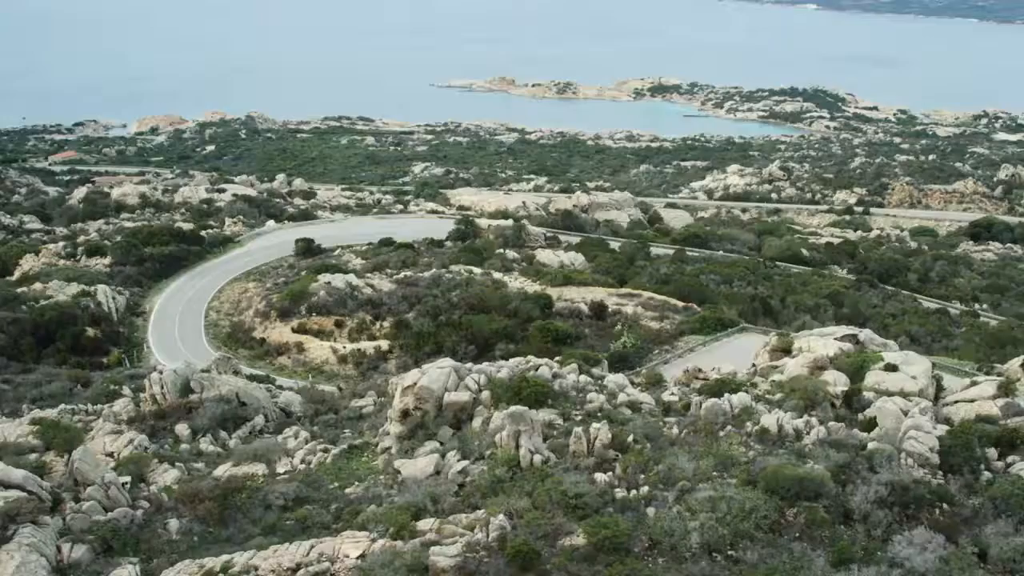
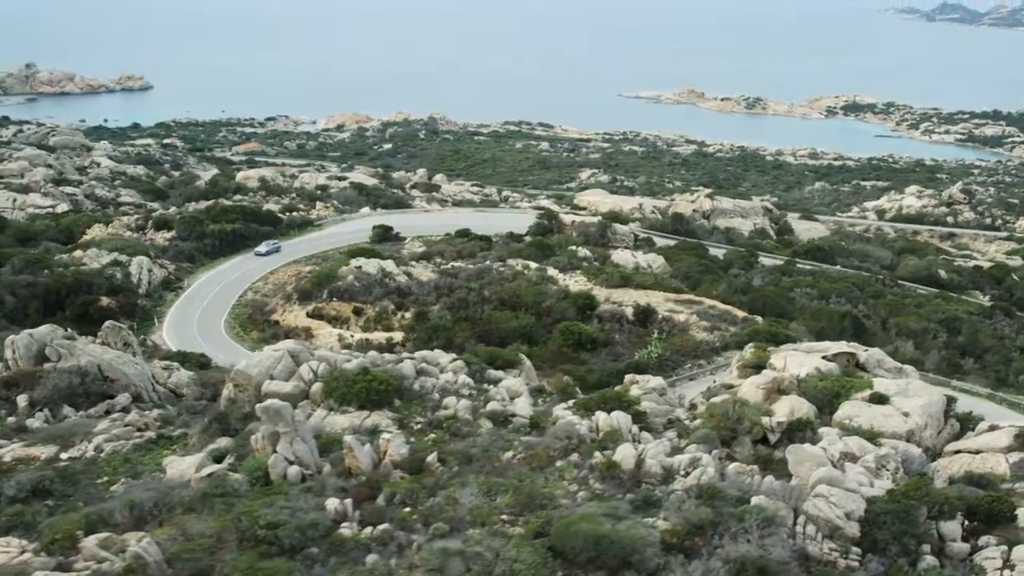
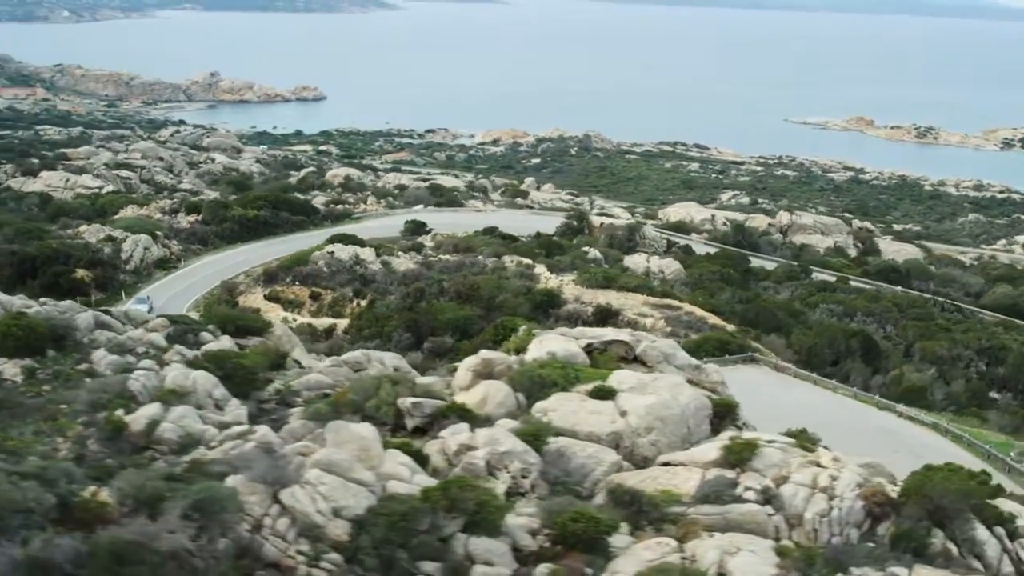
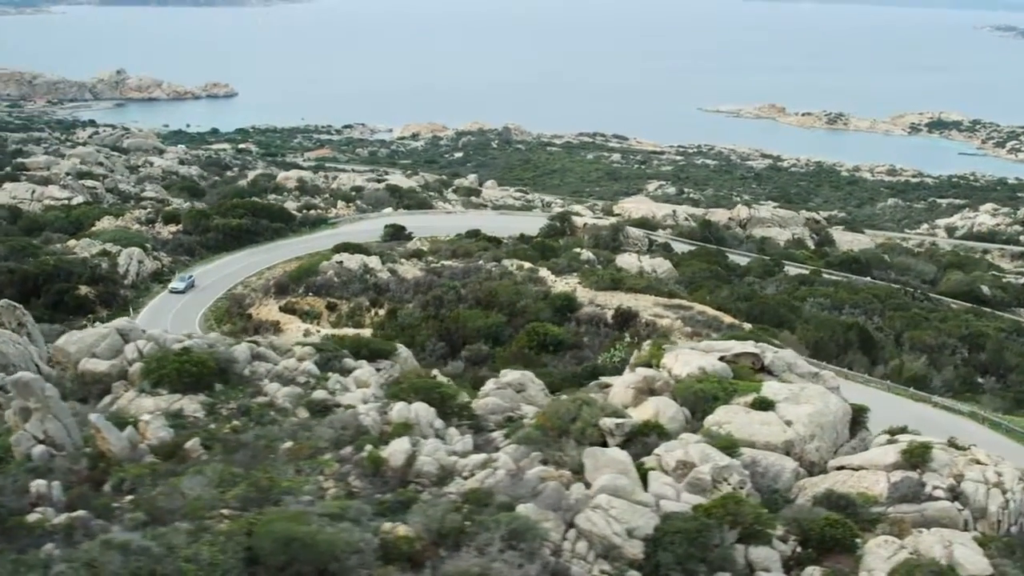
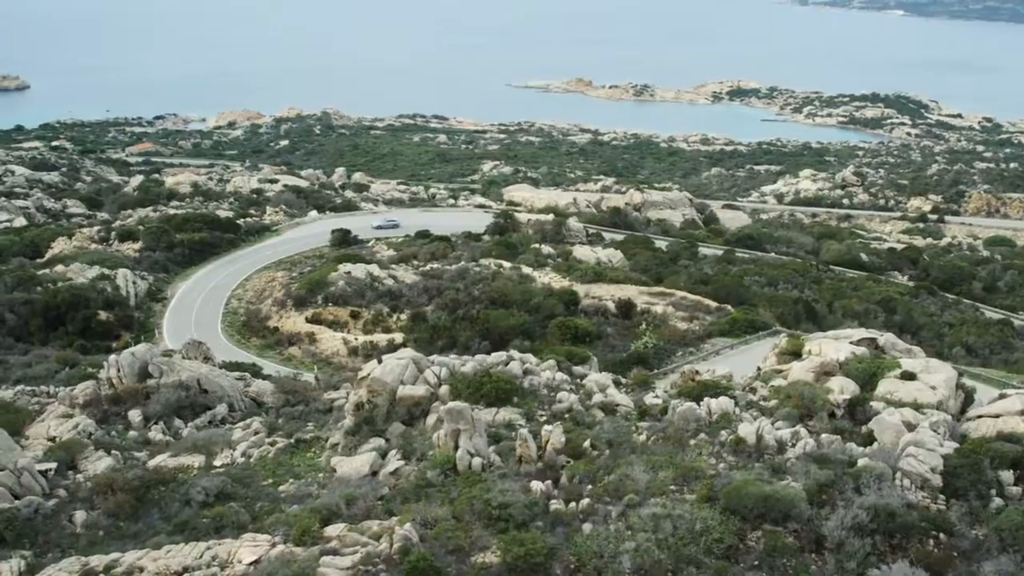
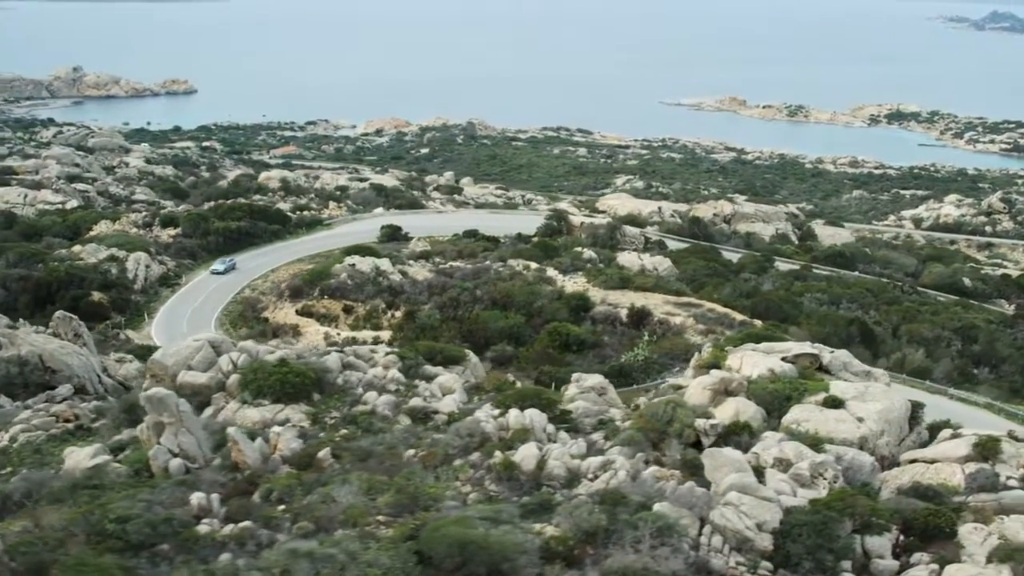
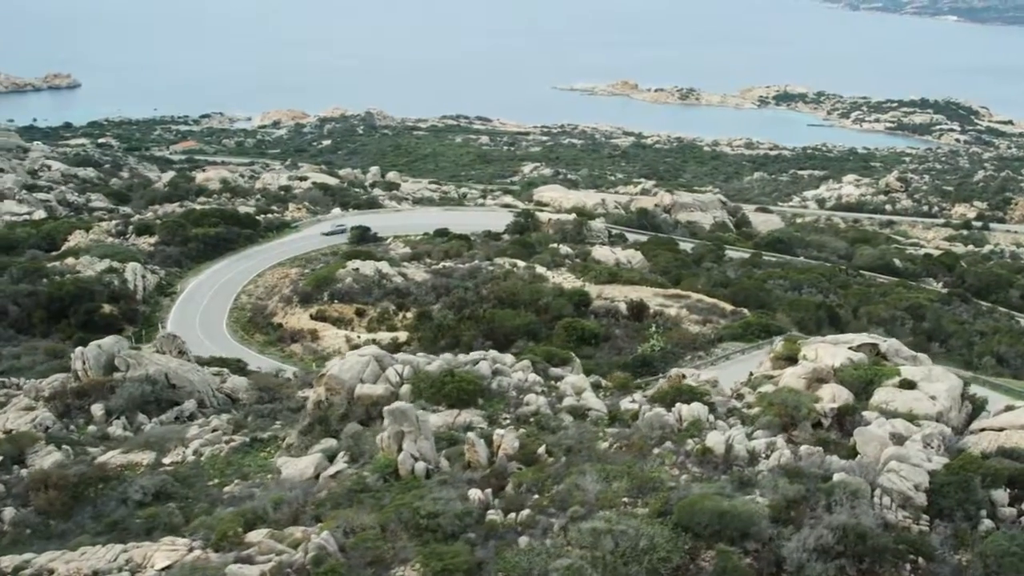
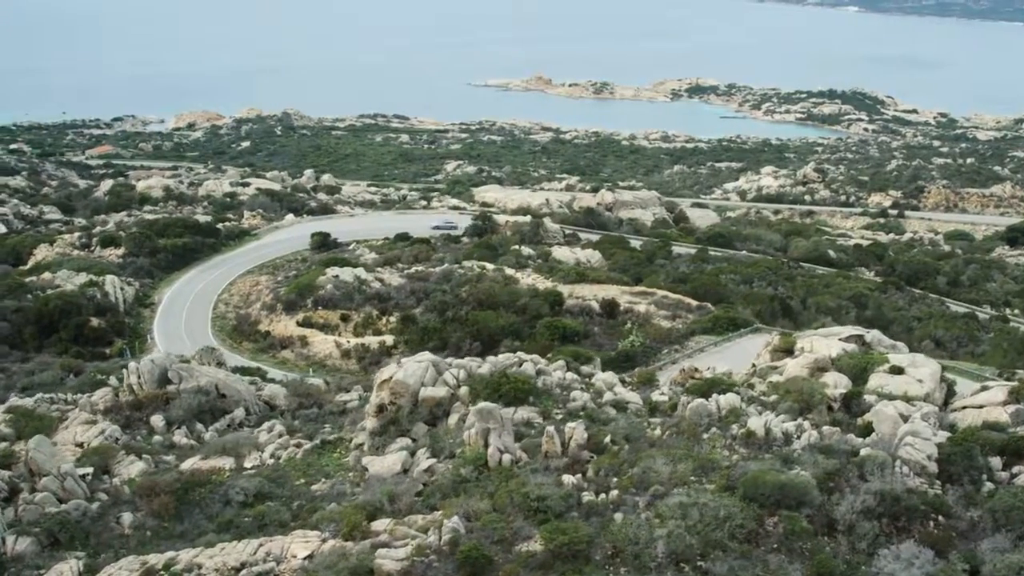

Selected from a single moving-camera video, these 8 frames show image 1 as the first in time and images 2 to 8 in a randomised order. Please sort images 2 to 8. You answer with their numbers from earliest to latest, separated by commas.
8, 5, 7, 2, 6, 4, 3
